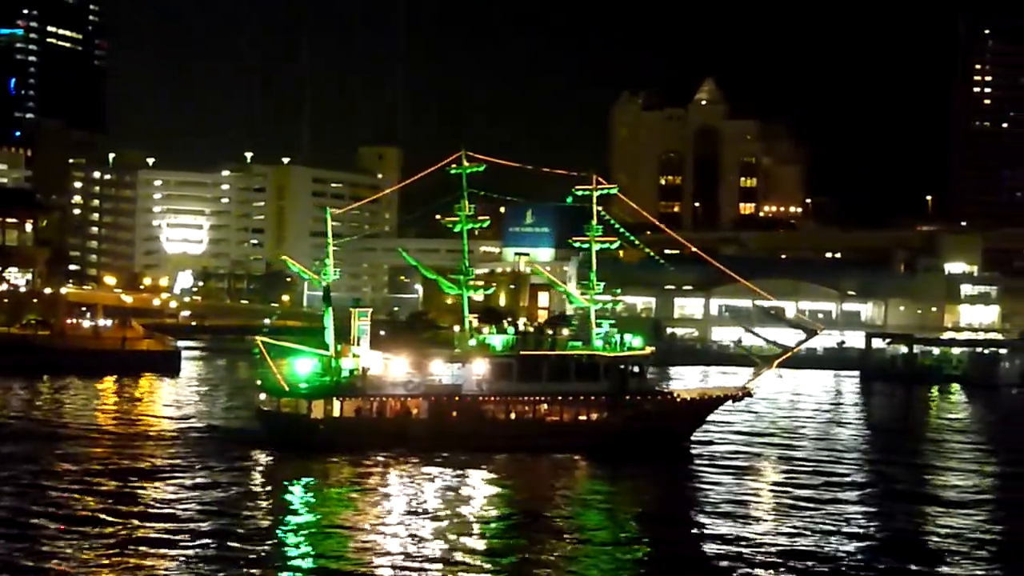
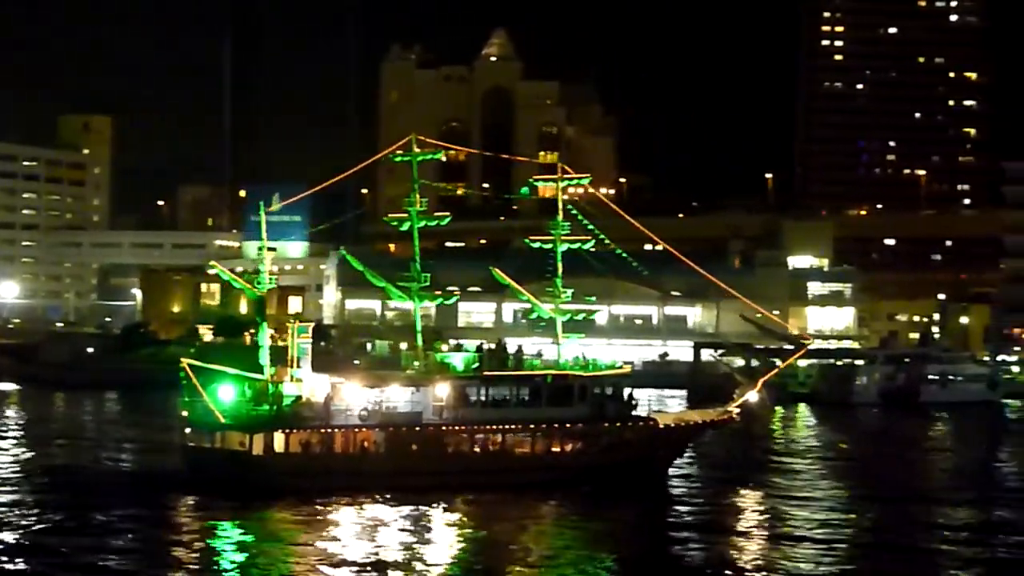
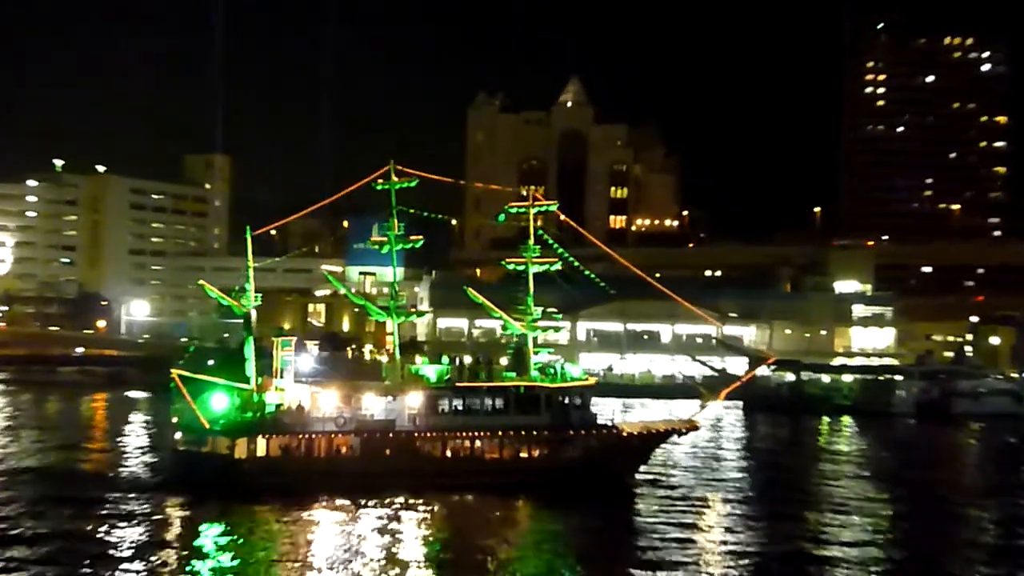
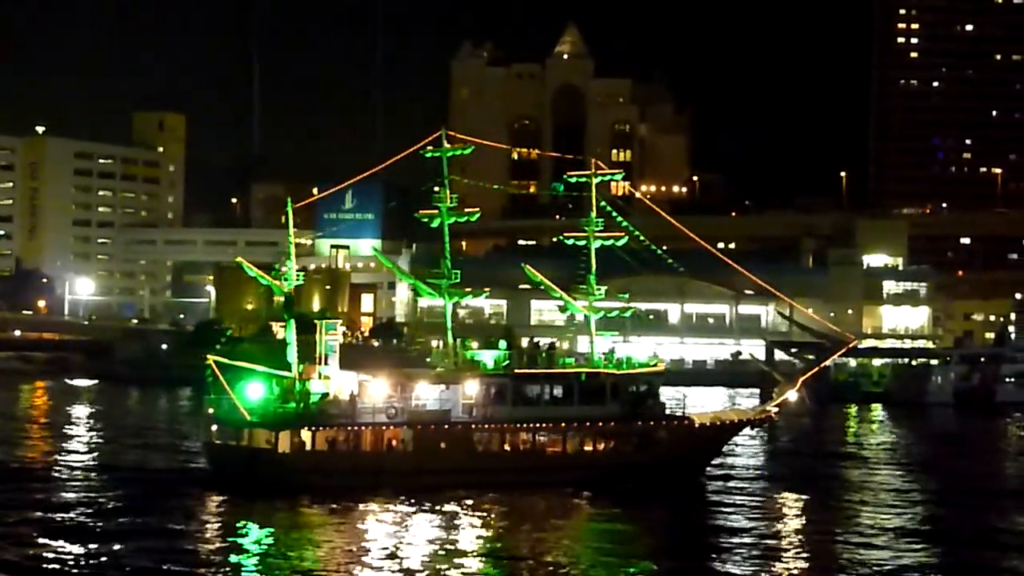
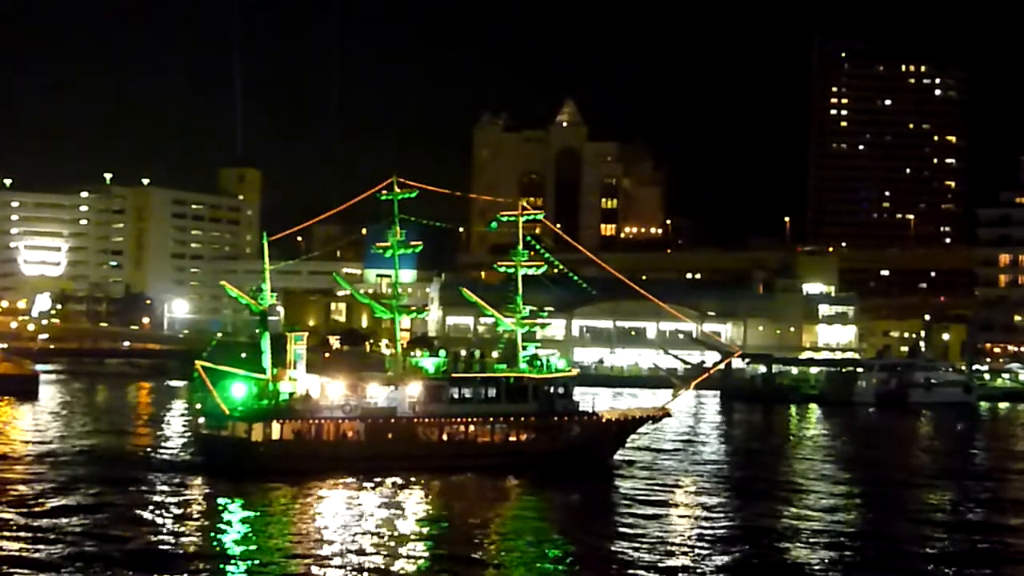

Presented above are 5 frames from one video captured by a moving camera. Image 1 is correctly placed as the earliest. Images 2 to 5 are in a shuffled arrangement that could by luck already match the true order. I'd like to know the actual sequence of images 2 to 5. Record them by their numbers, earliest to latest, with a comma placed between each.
5, 3, 4, 2
